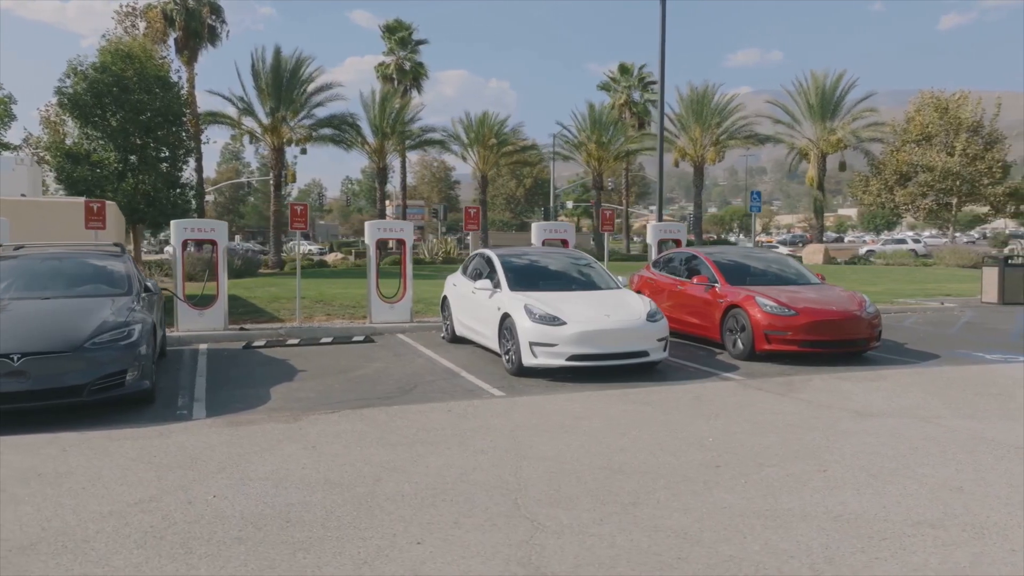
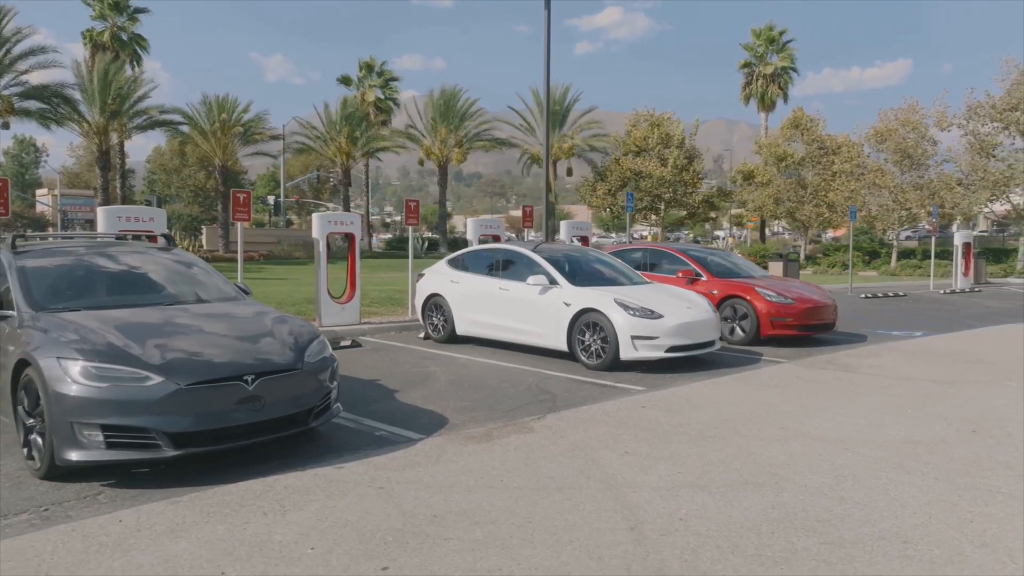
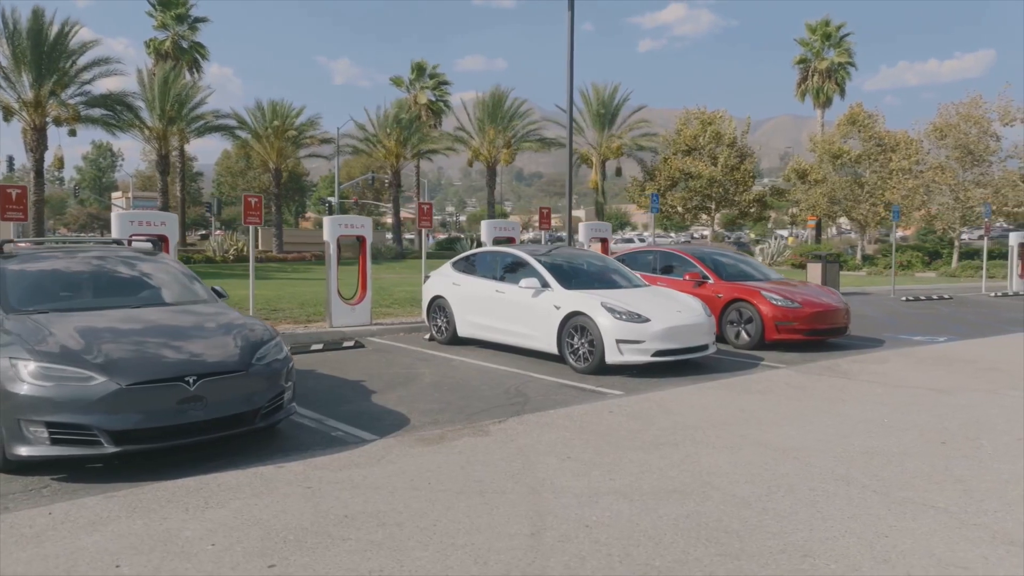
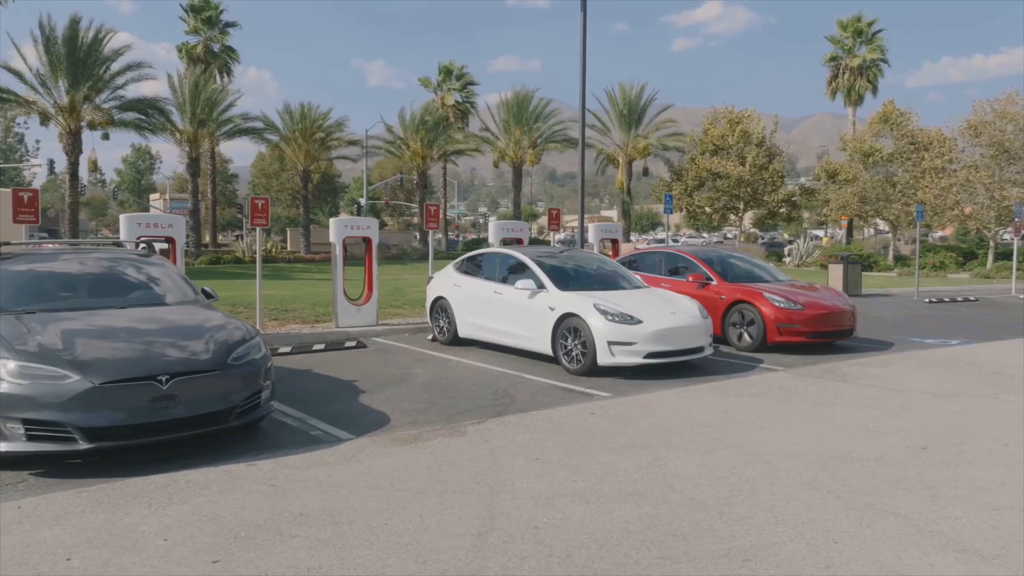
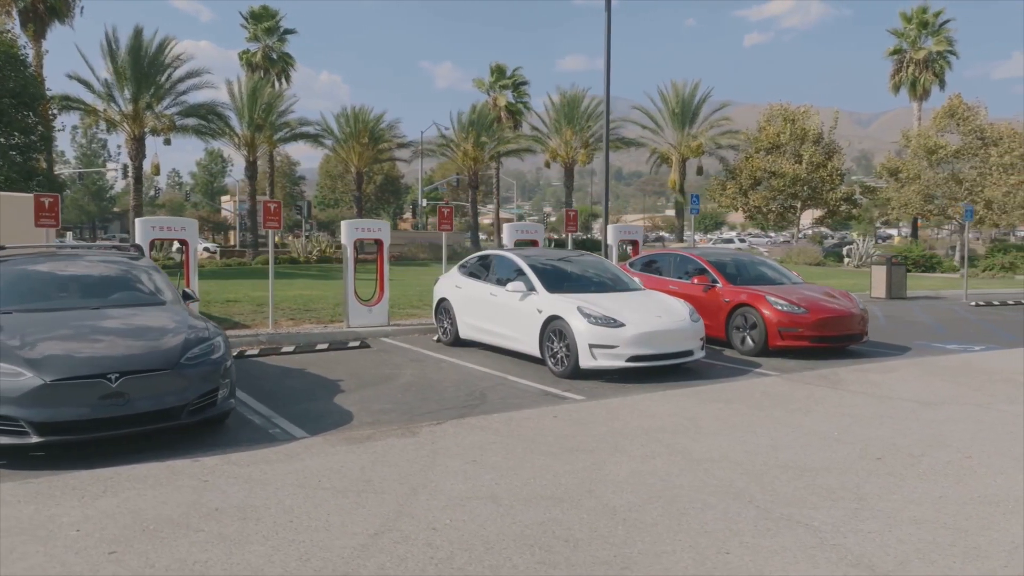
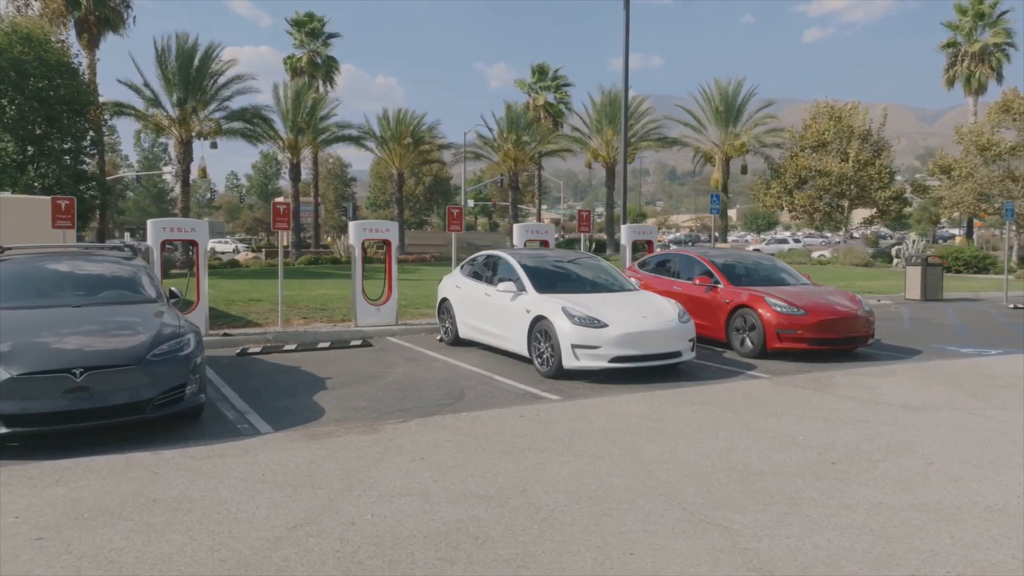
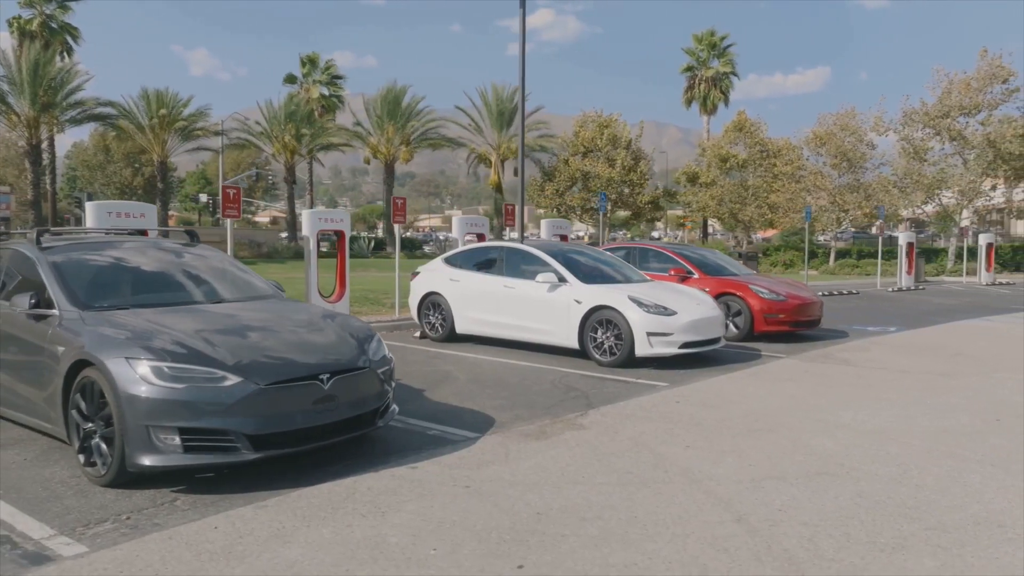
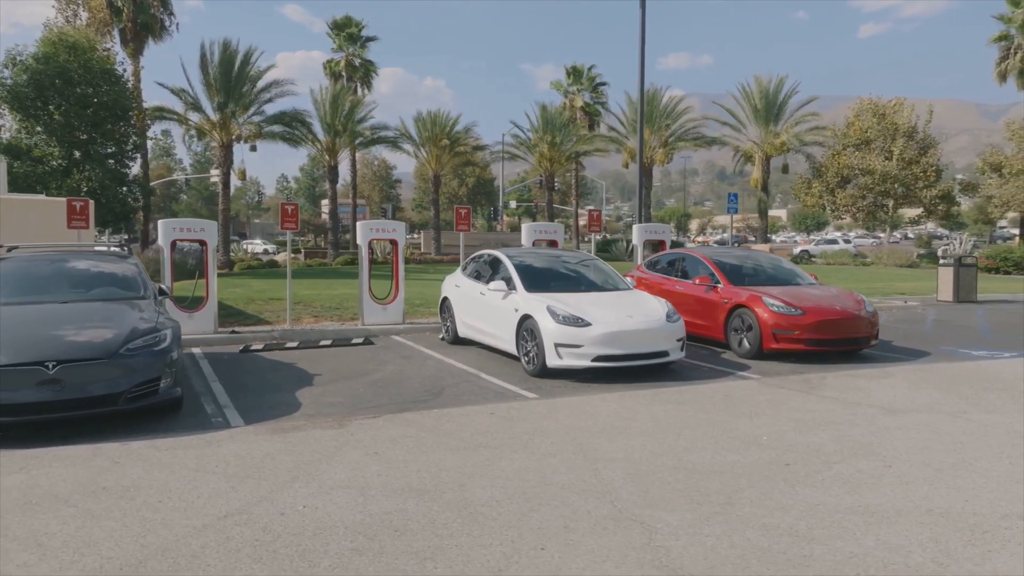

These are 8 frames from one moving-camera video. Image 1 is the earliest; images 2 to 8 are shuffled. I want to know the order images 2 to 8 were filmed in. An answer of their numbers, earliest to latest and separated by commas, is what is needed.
8, 6, 5, 4, 3, 2, 7
